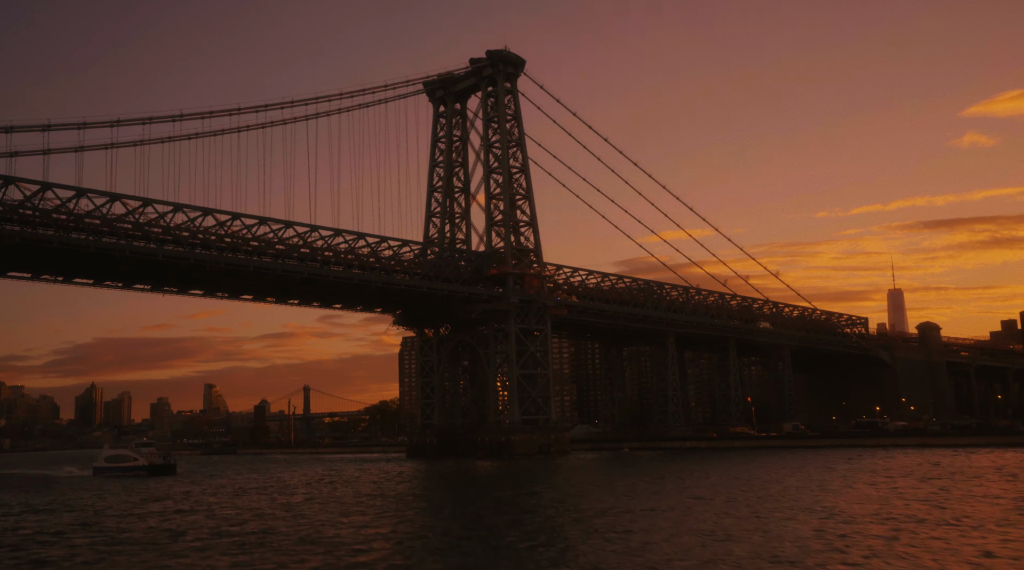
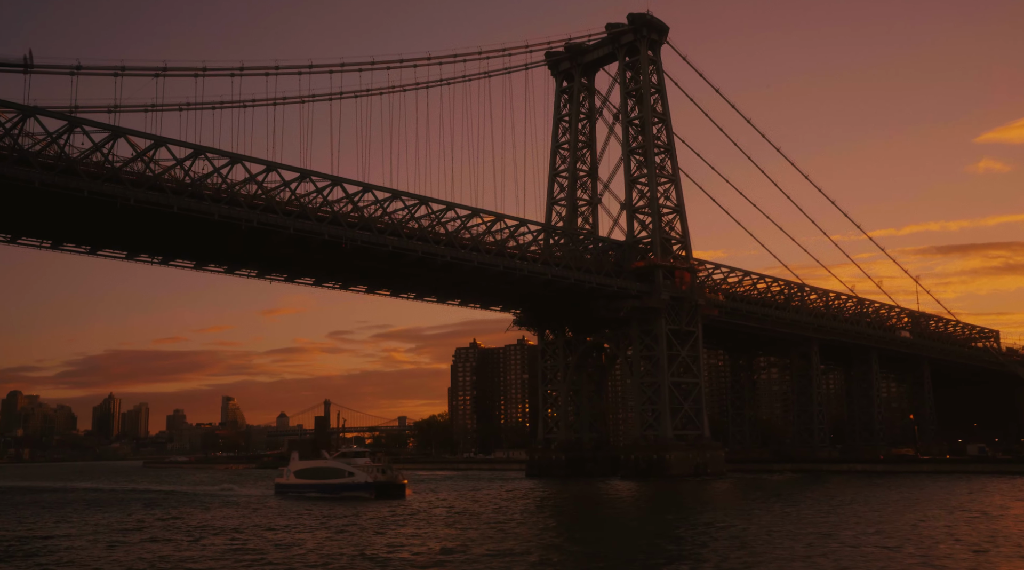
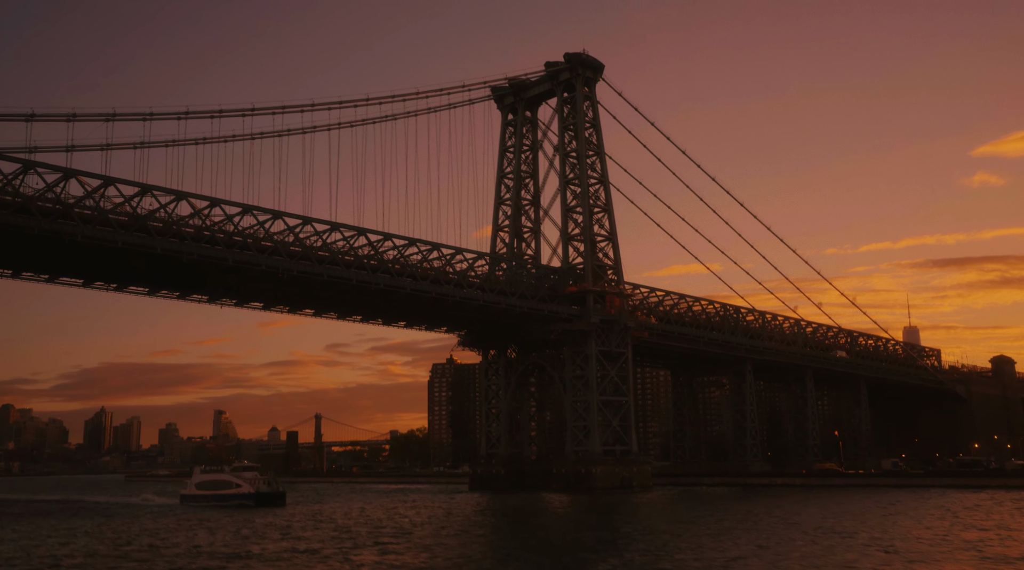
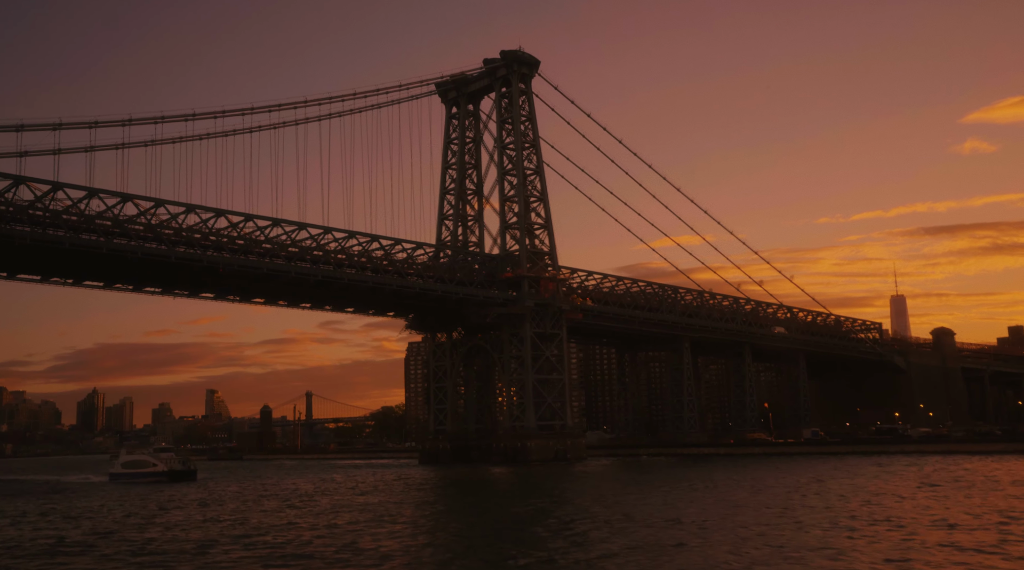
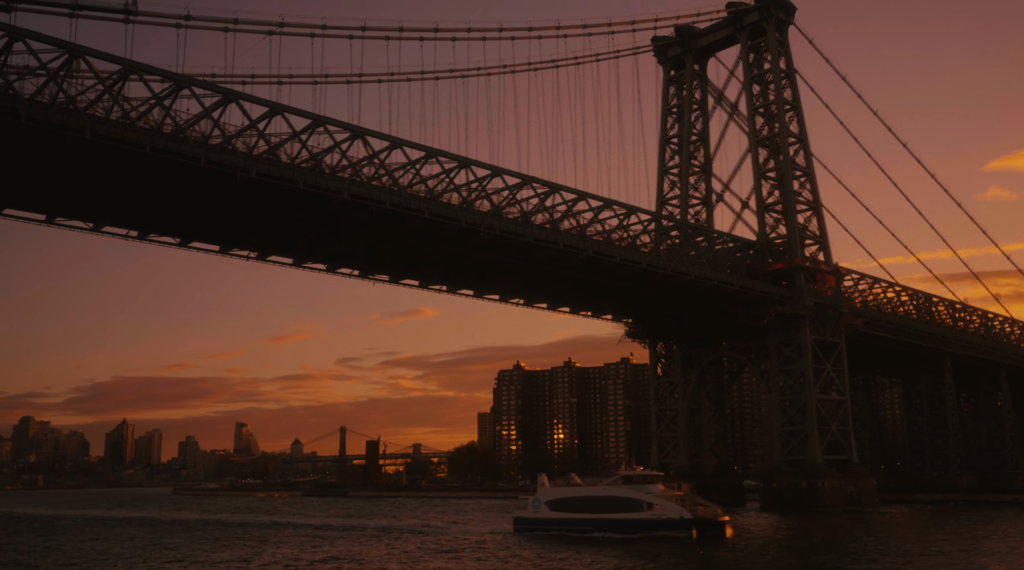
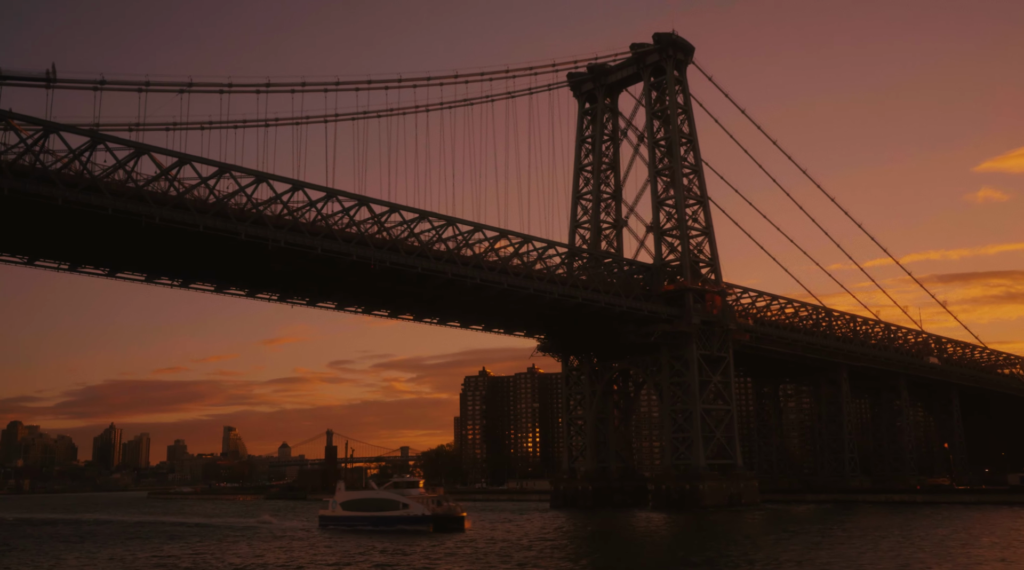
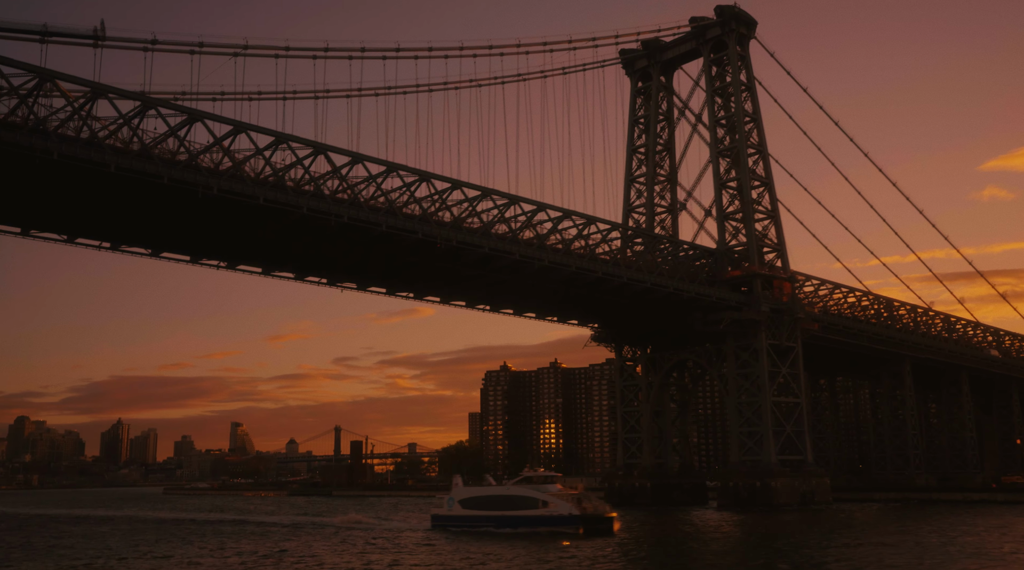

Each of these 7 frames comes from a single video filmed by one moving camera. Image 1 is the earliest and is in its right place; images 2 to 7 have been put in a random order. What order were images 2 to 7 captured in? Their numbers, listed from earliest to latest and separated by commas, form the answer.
4, 3, 2, 6, 7, 5
